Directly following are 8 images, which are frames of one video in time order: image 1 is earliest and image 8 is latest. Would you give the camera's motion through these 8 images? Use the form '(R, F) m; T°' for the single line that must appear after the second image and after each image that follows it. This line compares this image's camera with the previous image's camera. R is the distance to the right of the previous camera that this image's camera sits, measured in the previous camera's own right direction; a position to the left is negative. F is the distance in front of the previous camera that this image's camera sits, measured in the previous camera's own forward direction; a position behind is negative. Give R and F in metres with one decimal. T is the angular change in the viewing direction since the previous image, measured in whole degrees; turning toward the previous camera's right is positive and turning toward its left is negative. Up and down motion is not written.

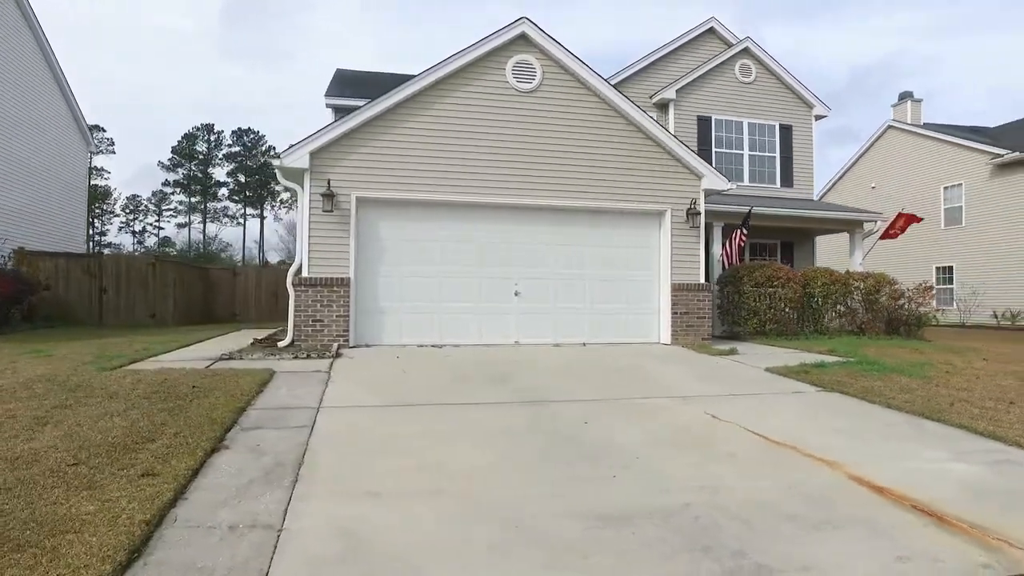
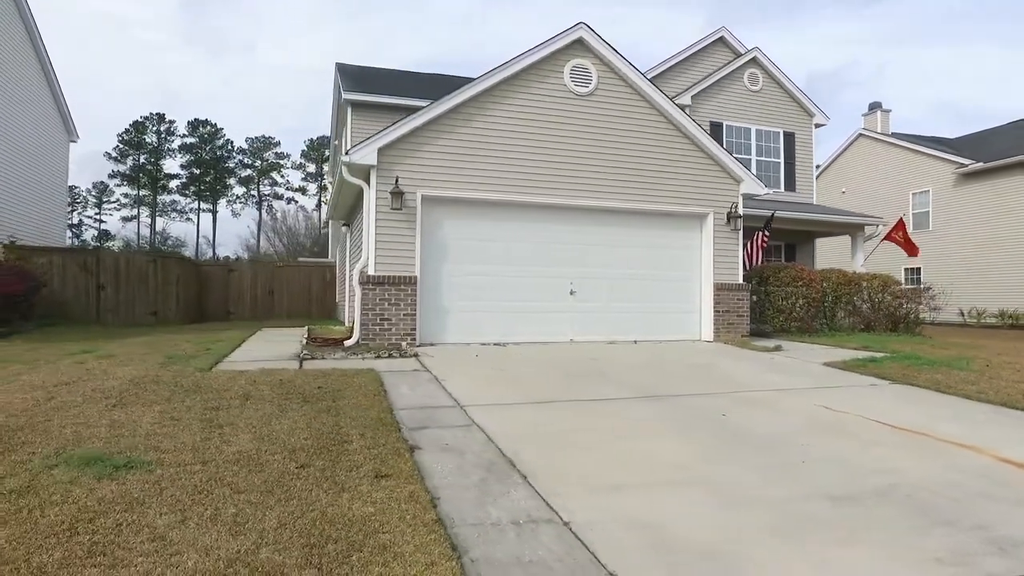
(-1.7, -0.1) m; +5°
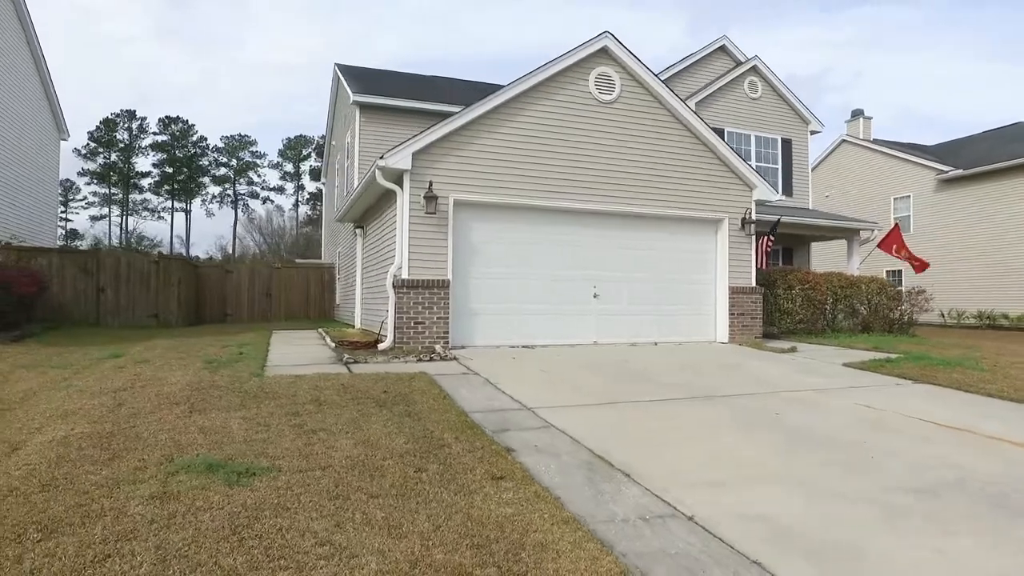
(-0.8, -0.1) m; +3°
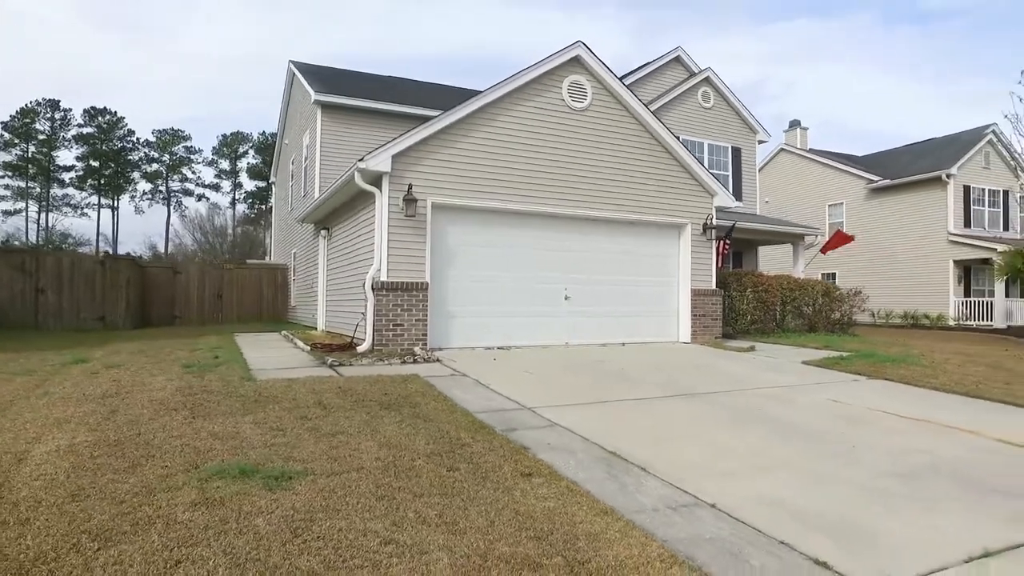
(-0.6, -0.1) m; +5°
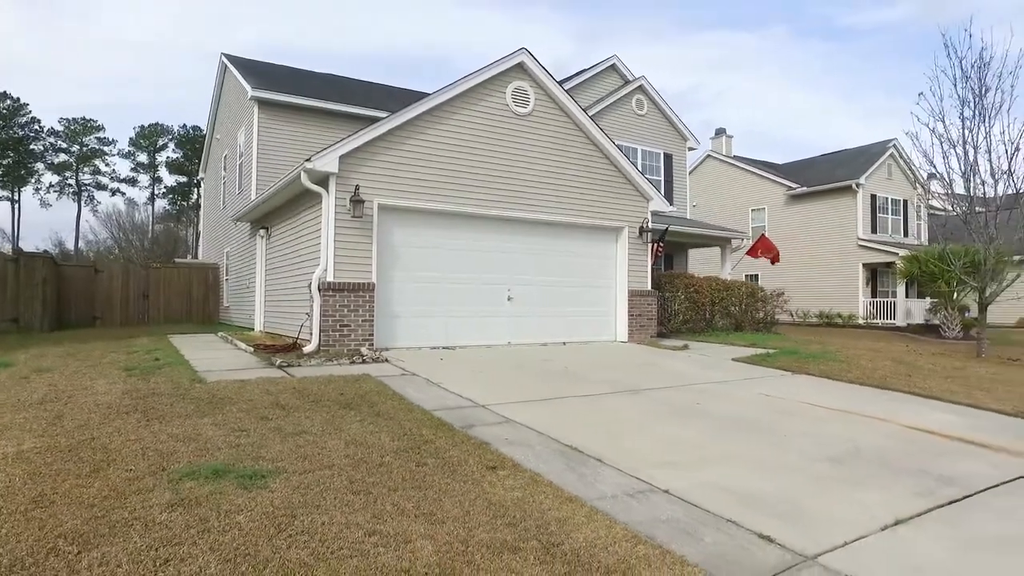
(-0.2, -0.2) m; +6°
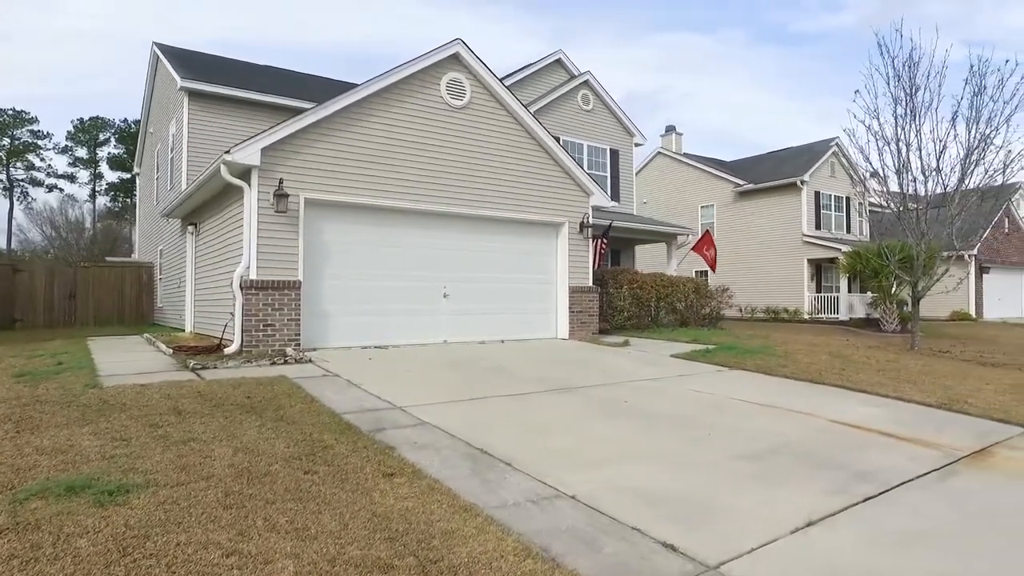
(+0.4, +0.2) m; +3°
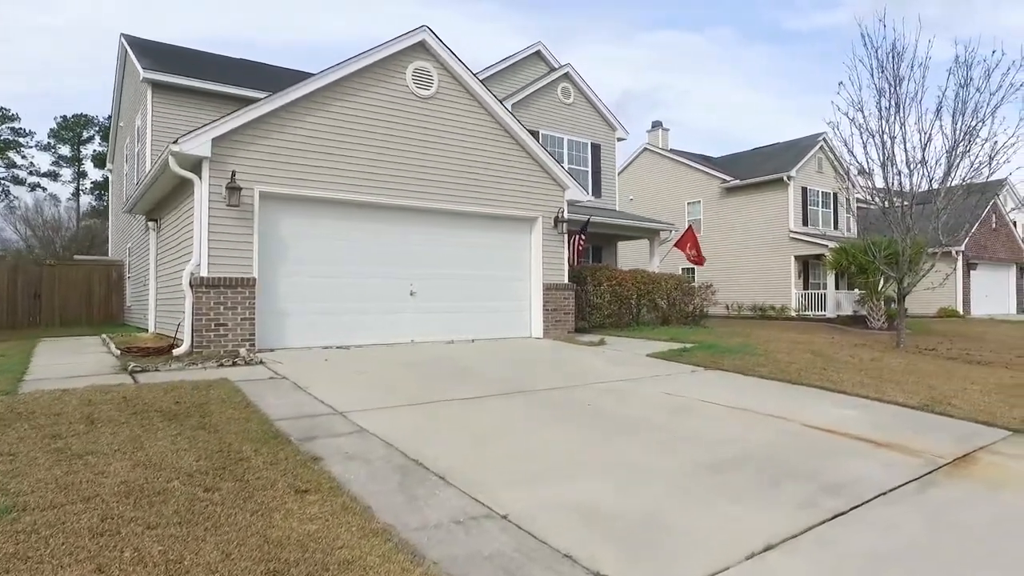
(+0.4, +0.4) m; 0°
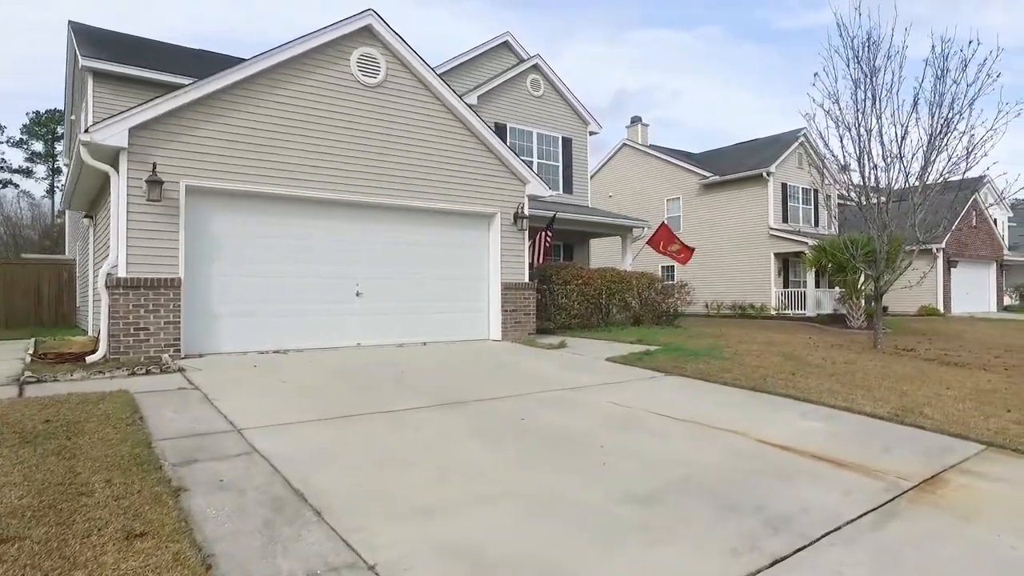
(+0.5, +0.6) m; +1°
